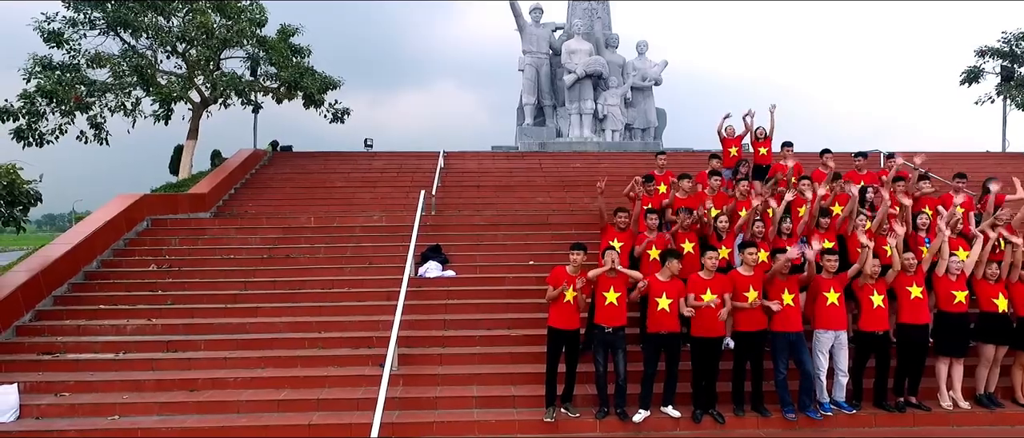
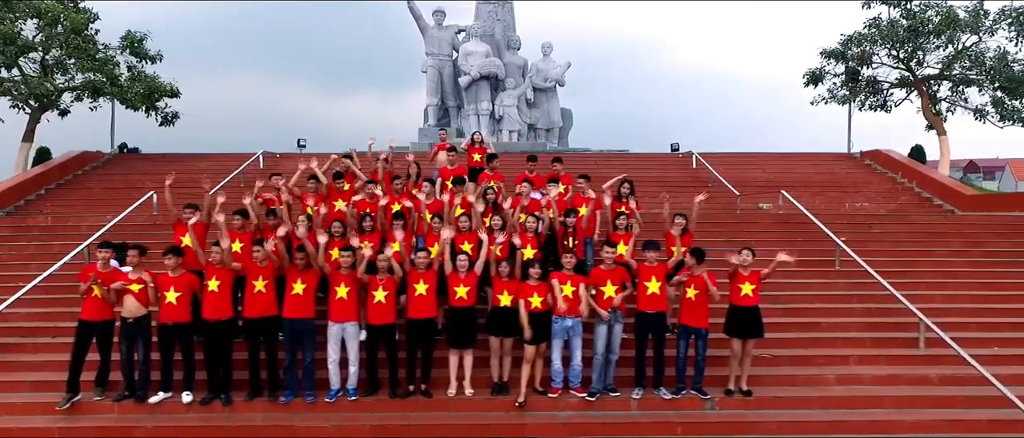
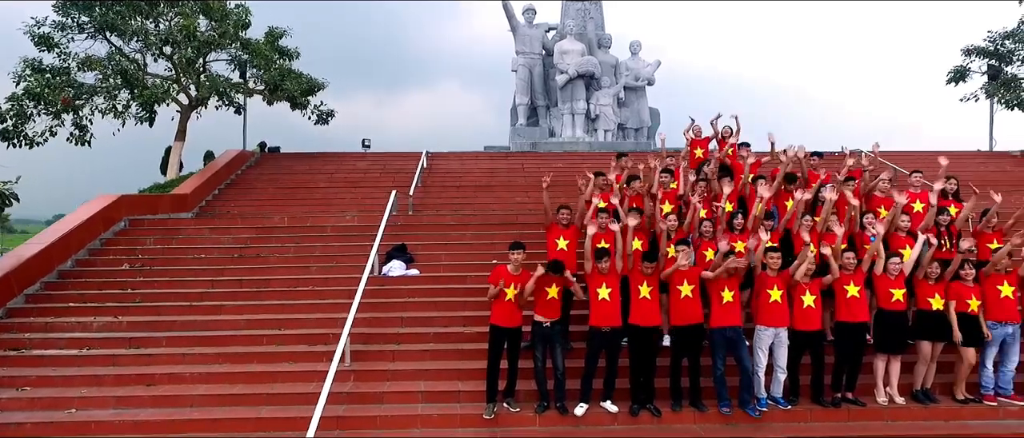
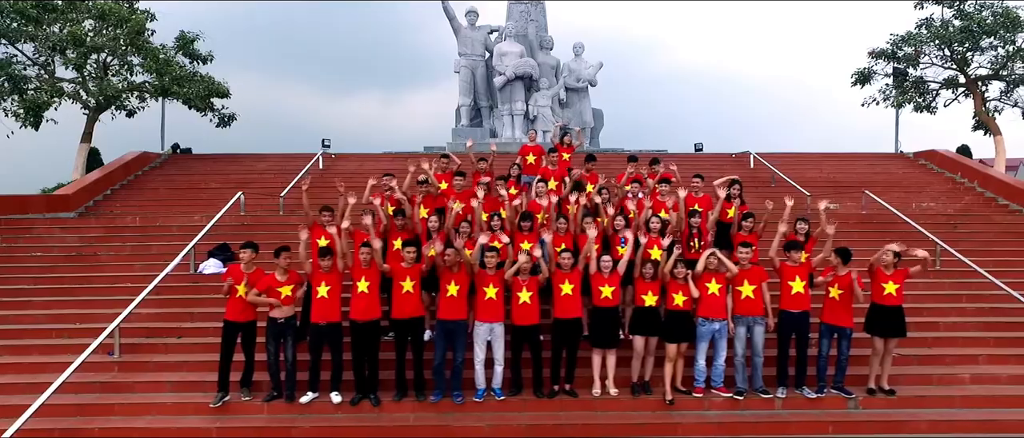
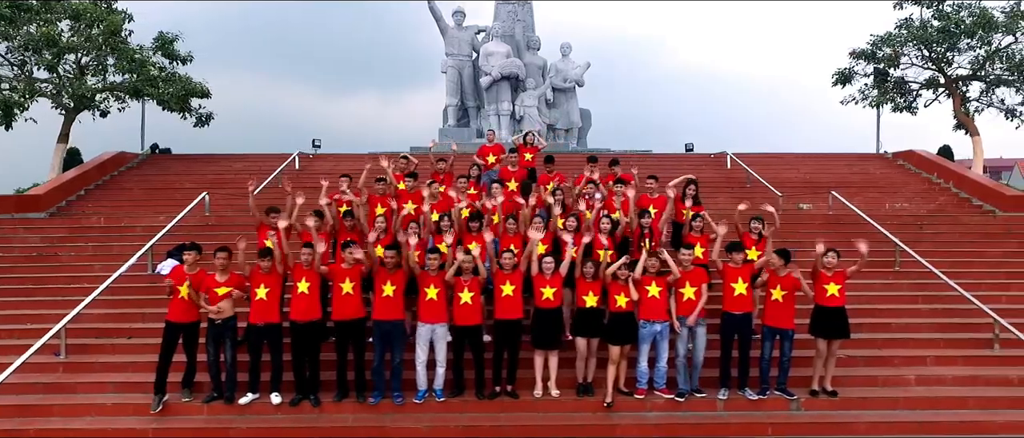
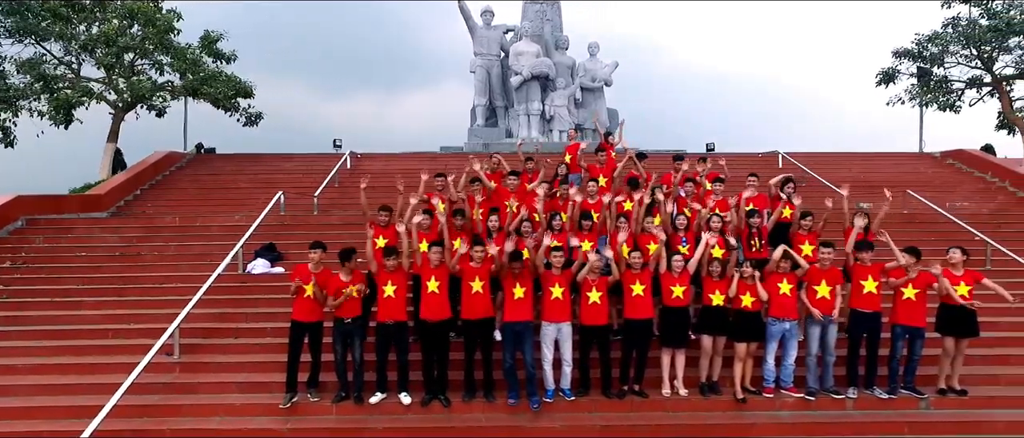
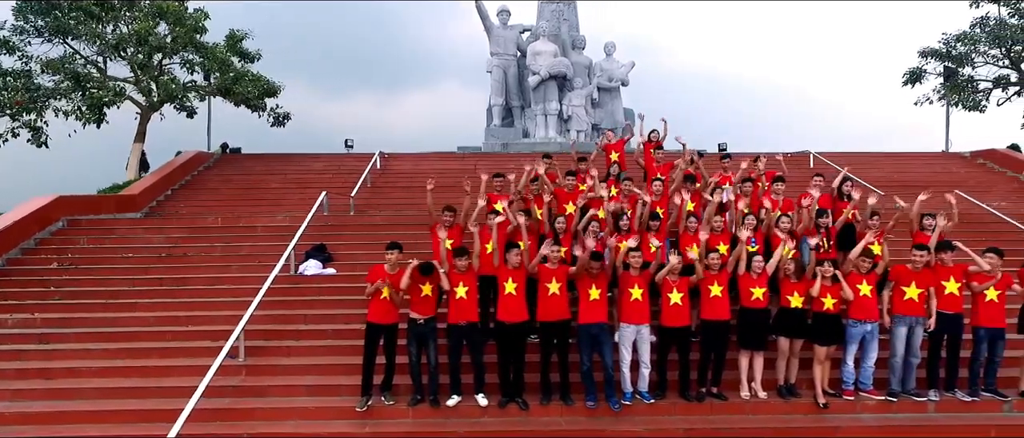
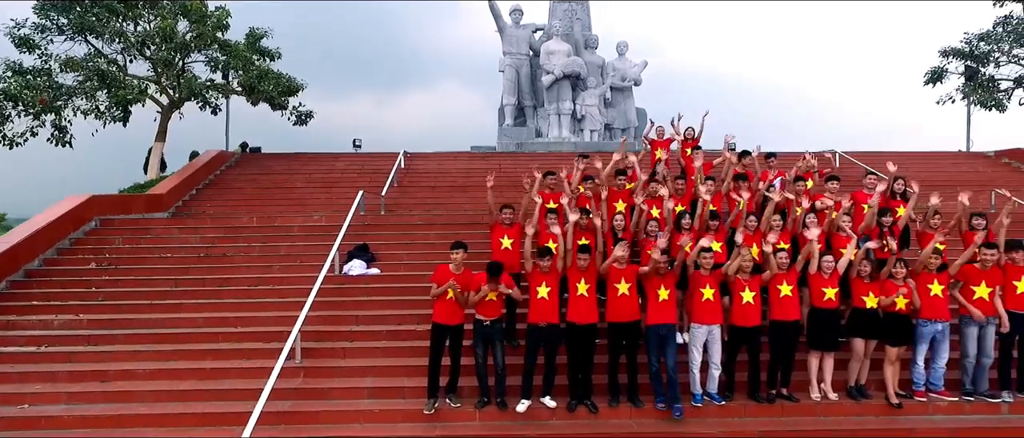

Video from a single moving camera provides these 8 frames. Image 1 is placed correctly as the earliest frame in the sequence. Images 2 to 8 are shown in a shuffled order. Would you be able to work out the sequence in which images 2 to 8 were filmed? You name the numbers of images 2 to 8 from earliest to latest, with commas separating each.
3, 8, 7, 6, 4, 5, 2
